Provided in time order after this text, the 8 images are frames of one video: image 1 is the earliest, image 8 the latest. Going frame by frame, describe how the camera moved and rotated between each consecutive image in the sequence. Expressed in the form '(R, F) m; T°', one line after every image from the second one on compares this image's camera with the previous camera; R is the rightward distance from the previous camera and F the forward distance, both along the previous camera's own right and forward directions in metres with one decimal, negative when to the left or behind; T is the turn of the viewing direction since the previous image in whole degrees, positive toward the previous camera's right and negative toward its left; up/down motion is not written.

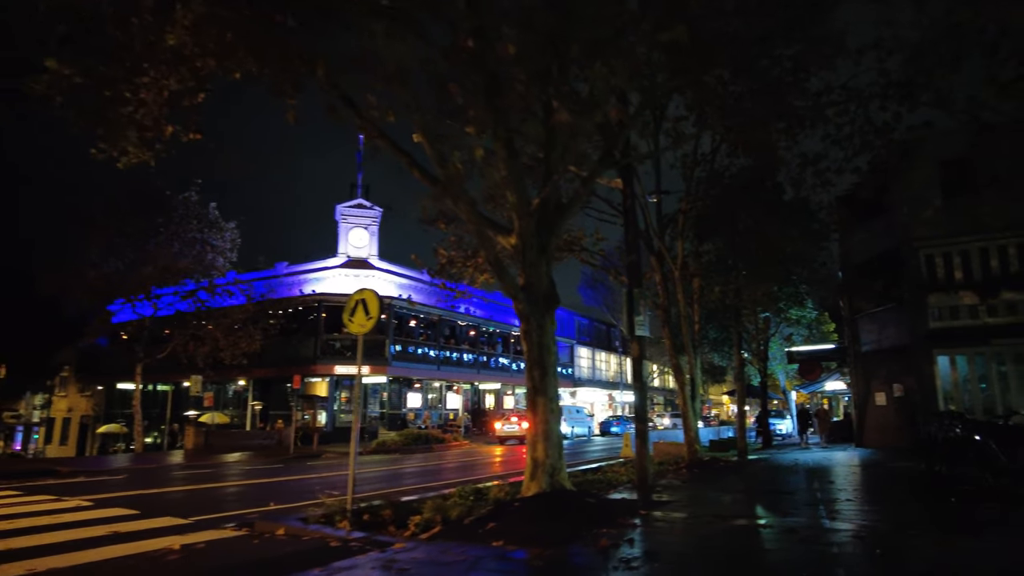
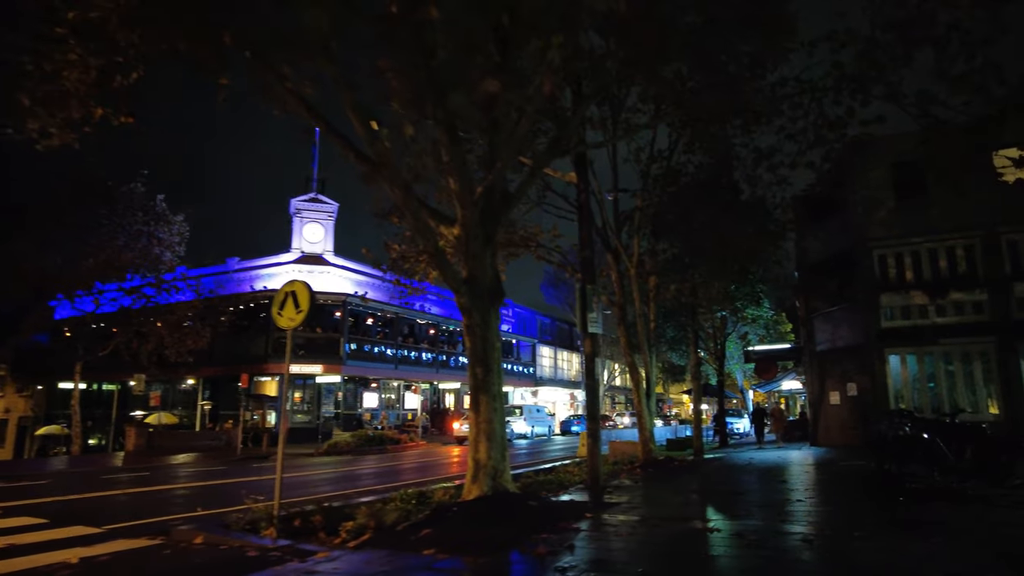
(+0.3, +0.4) m; +3°
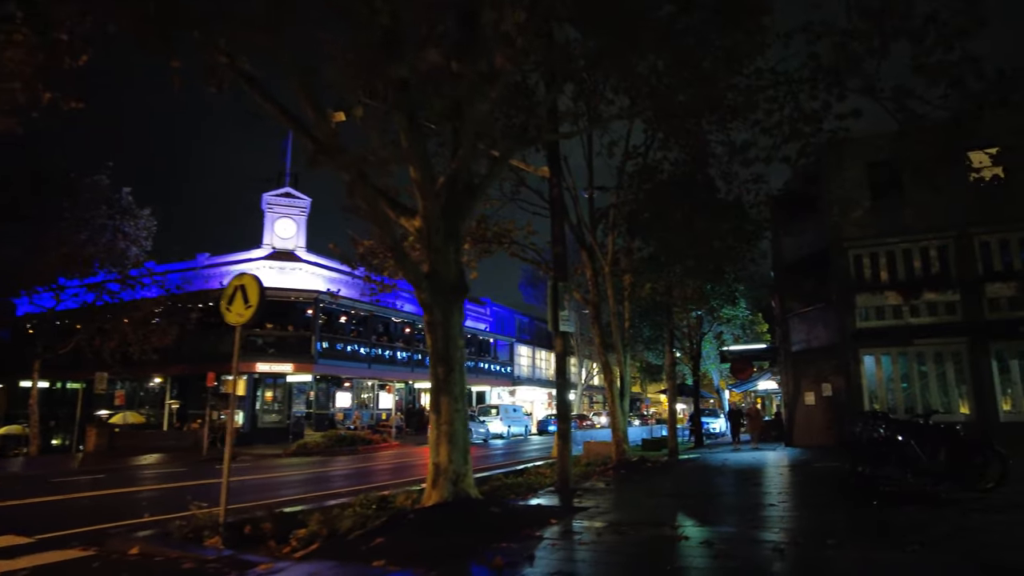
(+0.2, +0.4) m; +2°
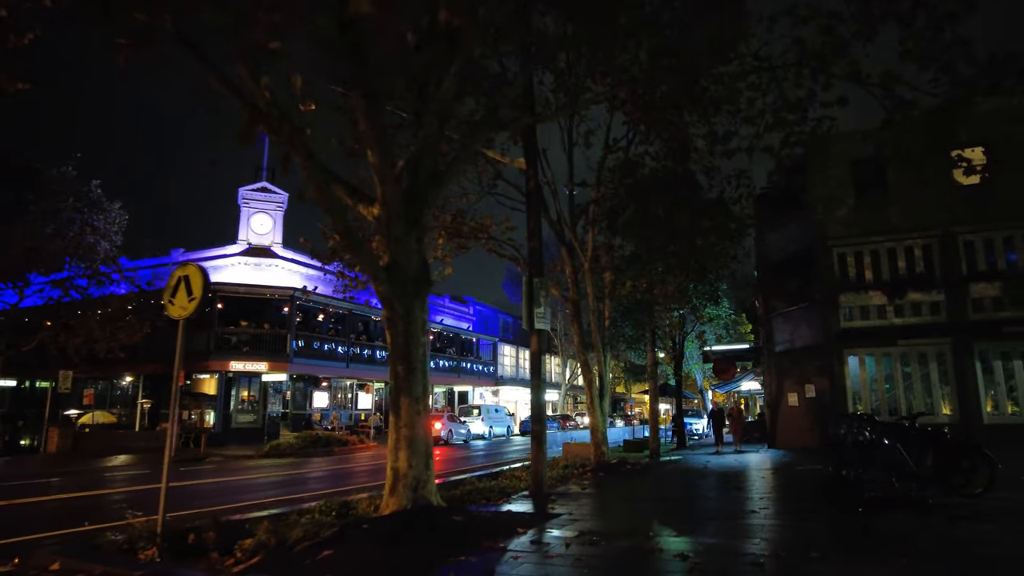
(+0.2, +0.5) m; +1°
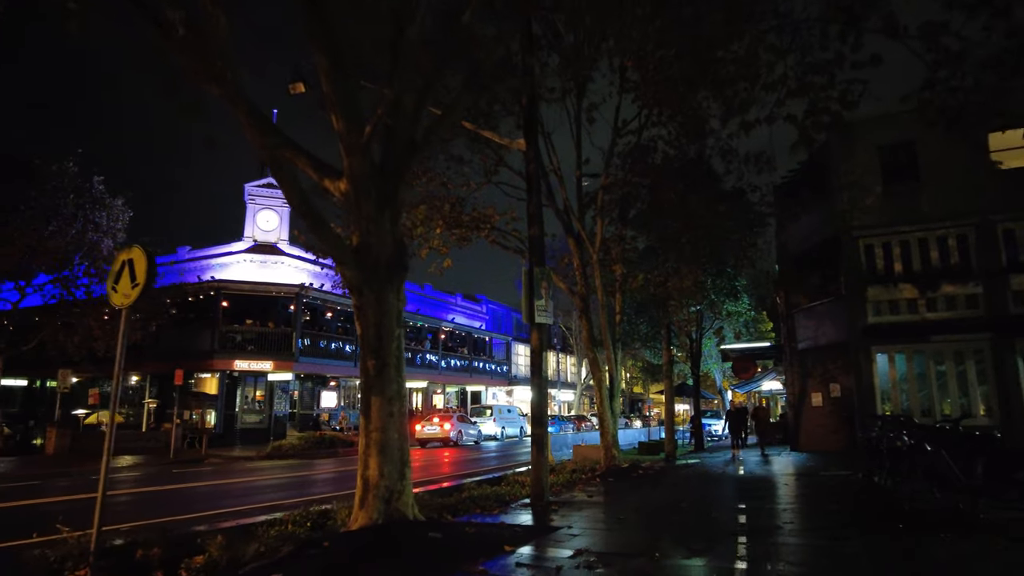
(+0.3, +0.9) m; -2°
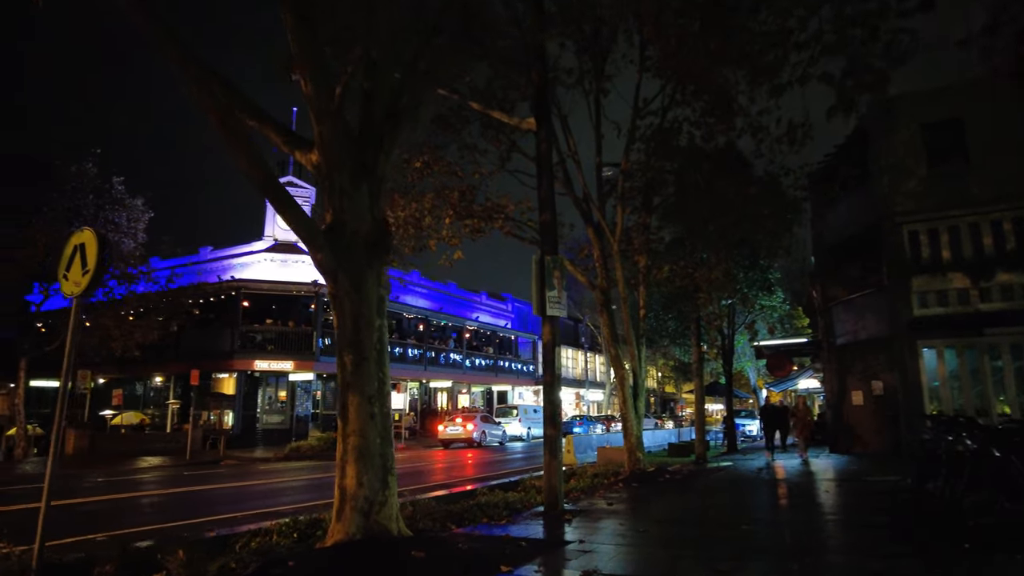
(+0.3, +0.8) m; -3°
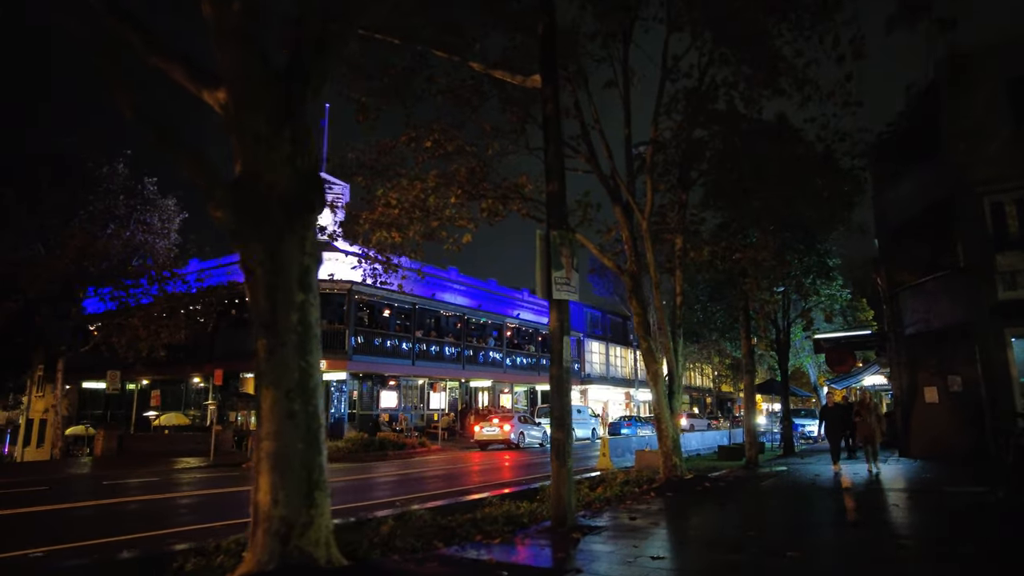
(+0.7, +1.3) m; -5°
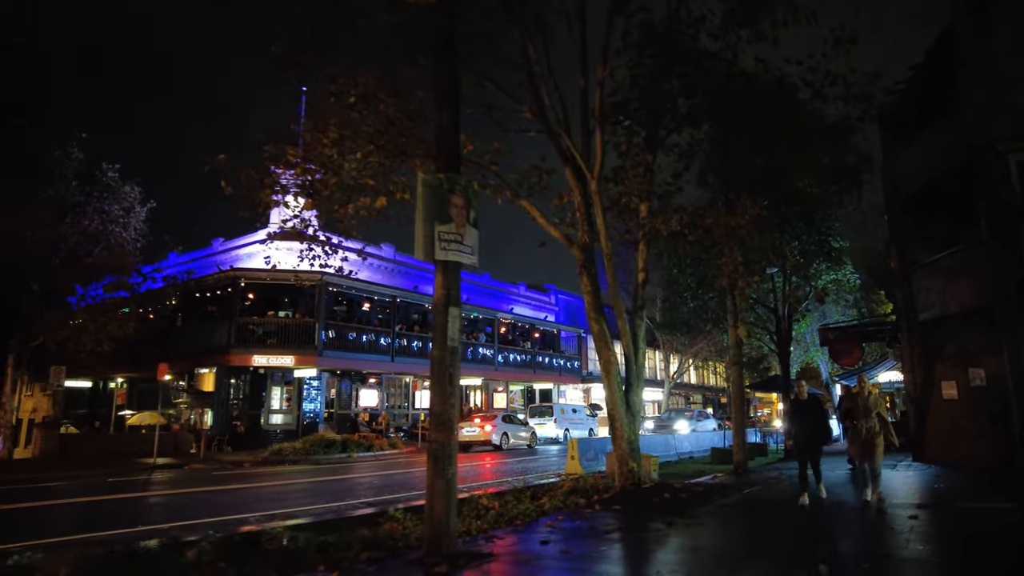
(+1.5, +1.9) m; -2°
